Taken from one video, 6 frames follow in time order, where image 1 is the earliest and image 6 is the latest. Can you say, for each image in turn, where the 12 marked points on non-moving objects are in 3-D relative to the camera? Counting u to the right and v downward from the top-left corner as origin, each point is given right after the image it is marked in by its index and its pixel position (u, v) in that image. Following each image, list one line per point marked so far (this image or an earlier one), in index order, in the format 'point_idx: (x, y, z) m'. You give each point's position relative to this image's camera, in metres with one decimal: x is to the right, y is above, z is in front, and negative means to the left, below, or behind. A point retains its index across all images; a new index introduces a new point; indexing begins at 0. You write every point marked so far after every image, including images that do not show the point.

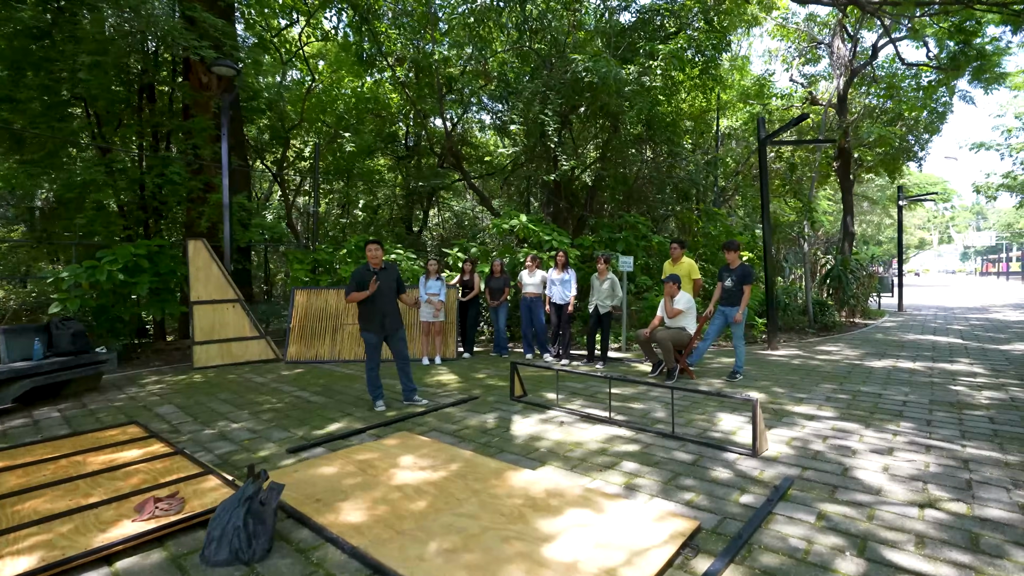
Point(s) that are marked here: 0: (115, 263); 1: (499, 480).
0: (-6.4, +0.4, +7.8) m
1: (-0.1, -1.2, +3.1) m
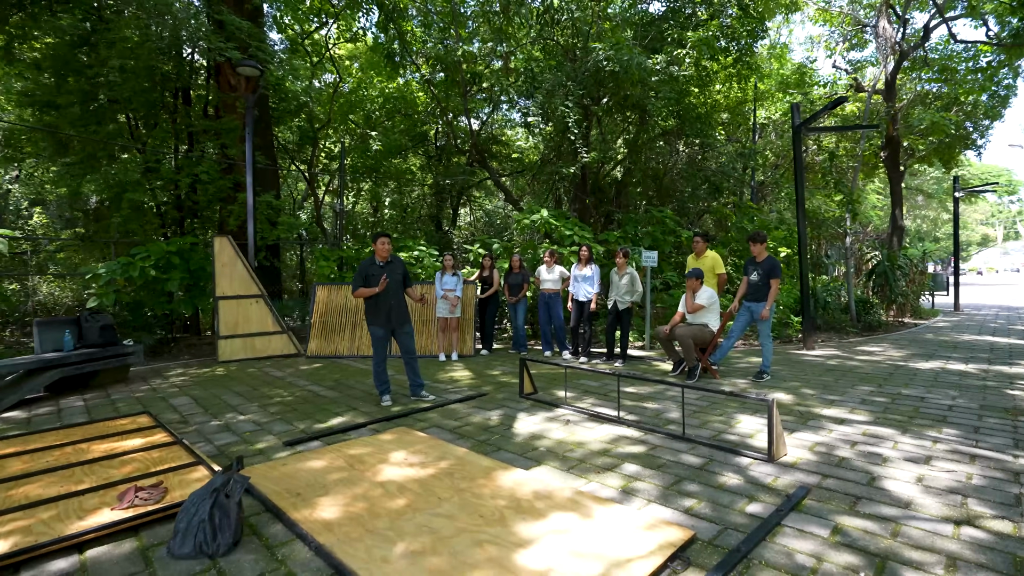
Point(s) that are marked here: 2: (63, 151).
0: (-6.1, +0.5, +8.1) m
1: (-0.2, -1.2, +2.9) m
2: (-8.4, +2.6, +9.1) m
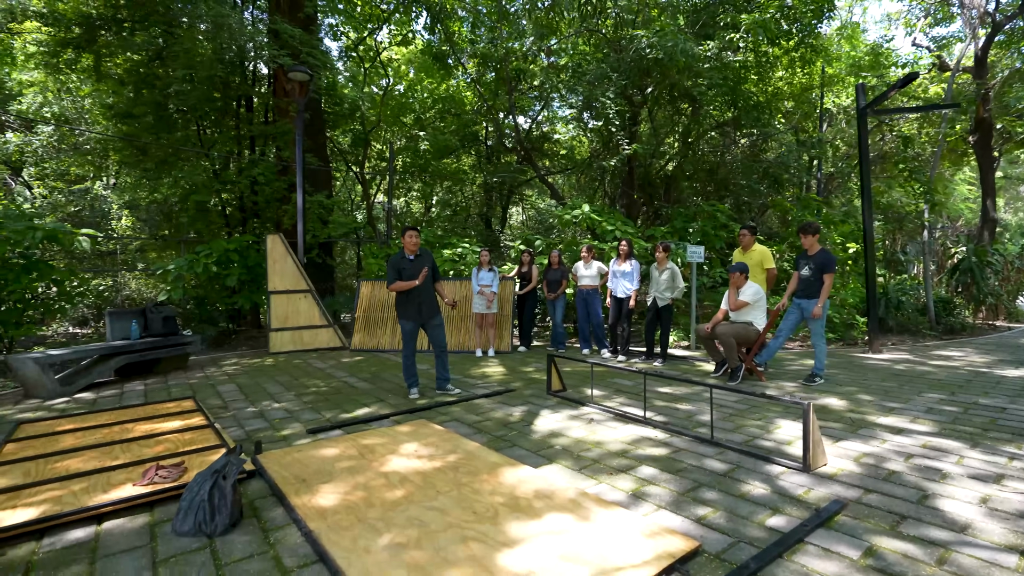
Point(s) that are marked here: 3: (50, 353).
0: (-5.4, +0.6, +8.7) m
1: (-0.1, -1.1, +2.9) m
2: (-7.6, +2.7, +9.9) m
3: (-5.2, -0.7, +5.5) m
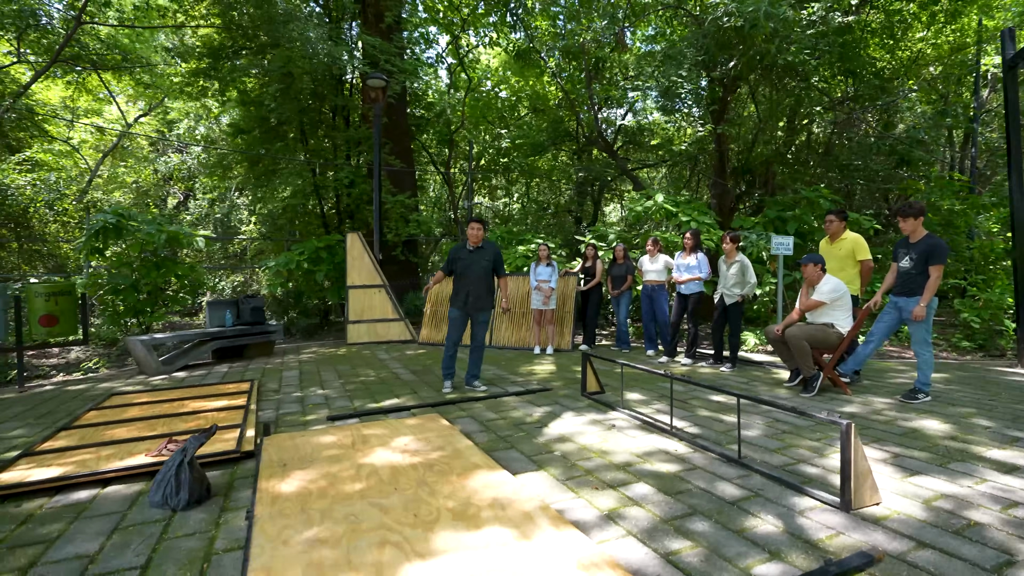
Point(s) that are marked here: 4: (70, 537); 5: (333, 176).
0: (-4.1, +0.7, +9.5) m
1: (-0.3, -1.0, +2.7) m
2: (-5.9, +2.8, +11.2) m
3: (-4.7, -0.6, +6.3) m
4: (-2.0, -1.1, +2.2) m
5: (-4.0, +2.5, +10.9) m
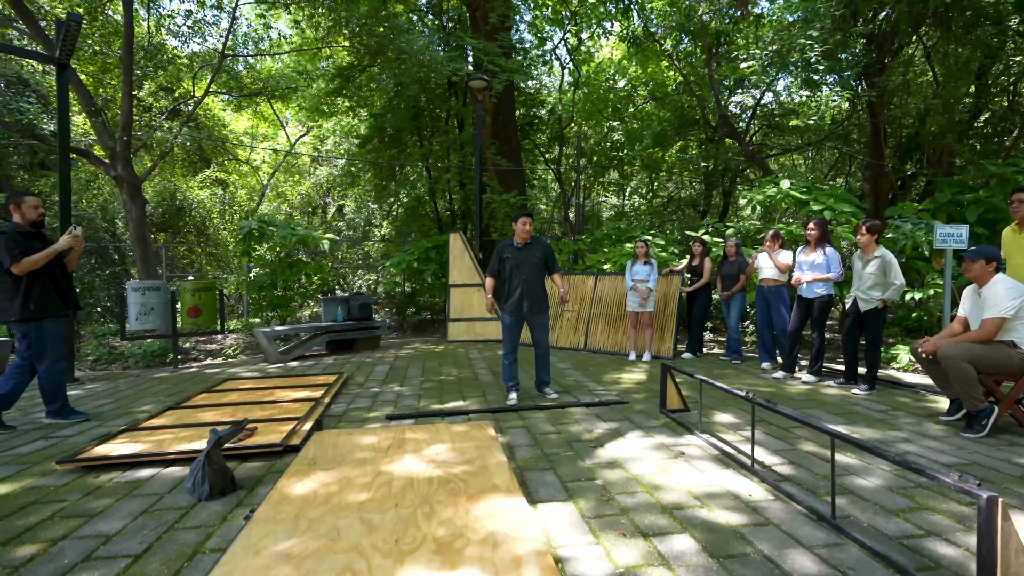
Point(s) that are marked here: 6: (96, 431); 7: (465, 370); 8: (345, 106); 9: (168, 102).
0: (-2.1, +0.7, +10.0) m
1: (-0.2, -1.0, +2.4) m
2: (-3.4, +2.8, +12.1) m
3: (-3.5, -0.6, +7.1) m
4: (-2.0, -1.1, +2.4) m
5: (-1.6, +2.5, +11.3) m
6: (-3.3, -1.1, +3.8) m
7: (-0.6, -1.1, +6.2) m
8: (-4.6, +5.0, +13.3) m
9: (-8.2, +4.4, +11.5) m
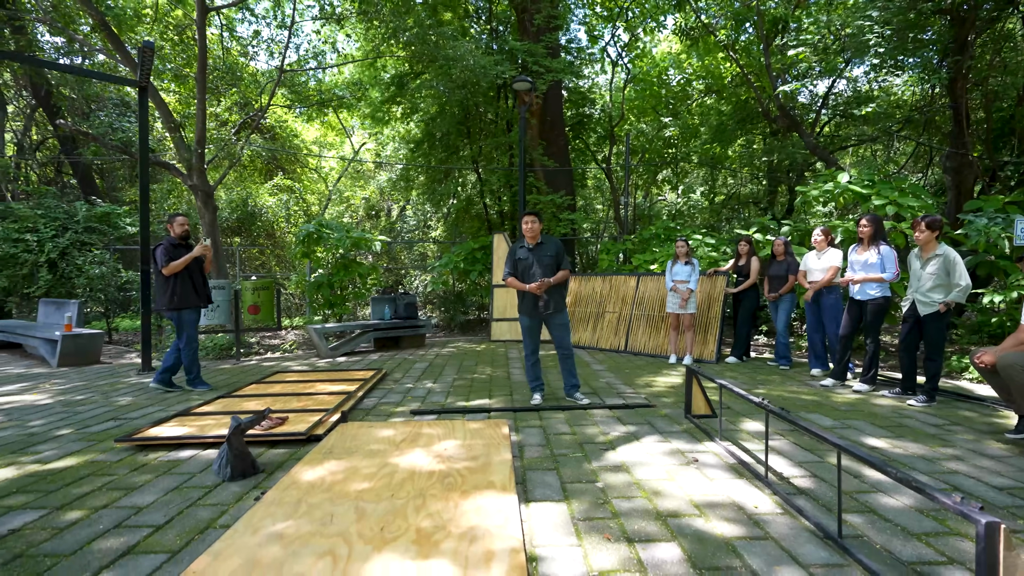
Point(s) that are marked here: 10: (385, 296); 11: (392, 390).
0: (-1.2, +0.7, +10.2) m
1: (-0.2, -1.0, +2.4) m
2: (-2.2, +2.8, +12.5) m
3: (-2.9, -0.6, +7.5) m
4: (-2.0, -1.1, +2.6) m
5: (-0.5, +2.5, +11.5) m
6: (-3.1, -1.1, +4.2) m
7: (-0.2, -1.1, +6.3) m
8: (-3.2, +5.0, +13.8) m
9: (-7.0, +4.4, +12.5) m
10: (-2.3, -0.1, +8.6) m
11: (-1.3, -1.1, +5.2) m
